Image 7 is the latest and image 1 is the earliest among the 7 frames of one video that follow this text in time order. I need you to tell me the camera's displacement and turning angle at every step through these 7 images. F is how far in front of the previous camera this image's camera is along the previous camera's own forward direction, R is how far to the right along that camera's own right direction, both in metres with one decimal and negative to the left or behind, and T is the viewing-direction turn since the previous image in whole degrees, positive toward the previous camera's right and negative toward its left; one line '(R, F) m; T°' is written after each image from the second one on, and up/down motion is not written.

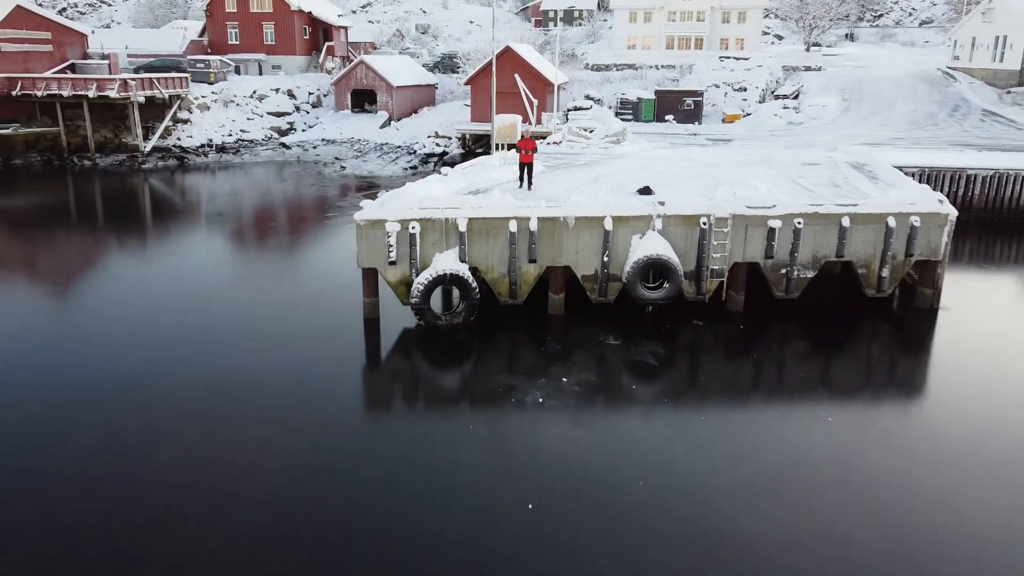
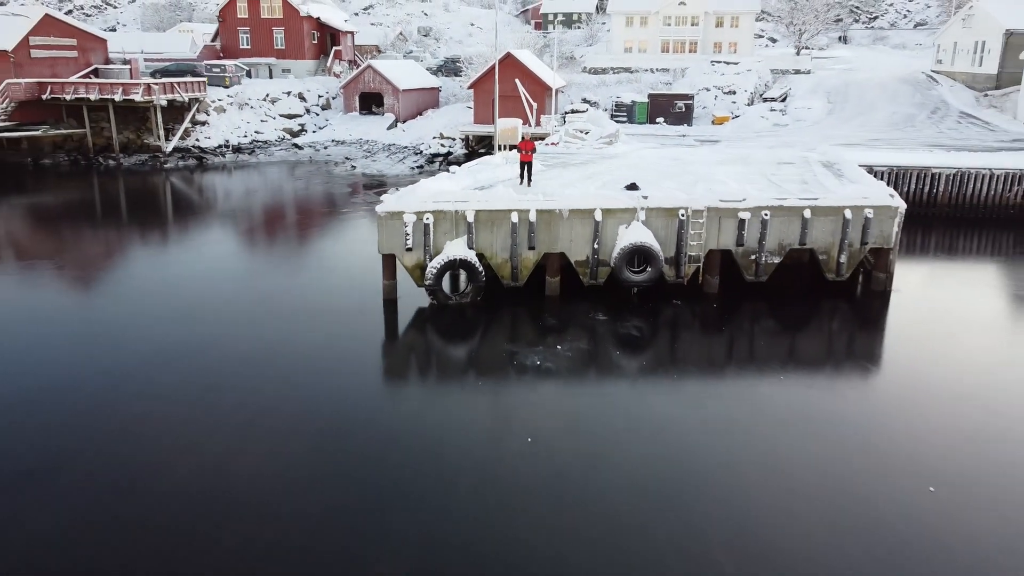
(0.0, -1.1) m; 0°
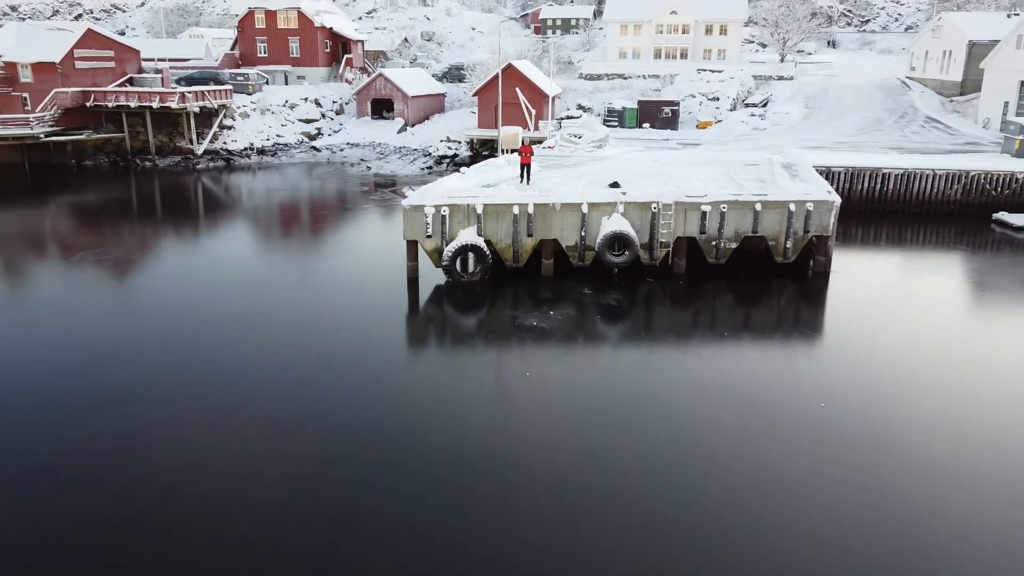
(0.0, -1.9) m; 0°
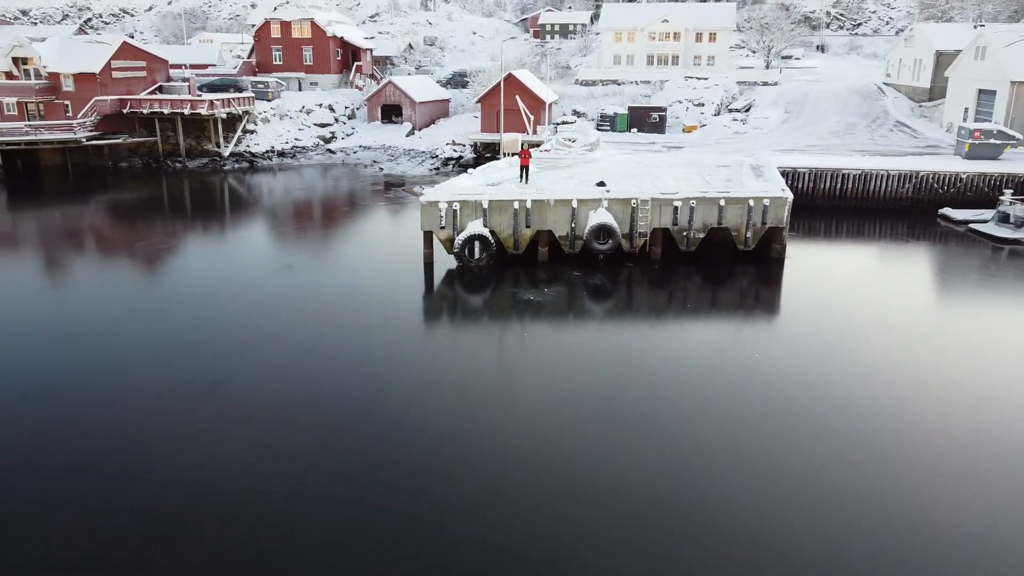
(0.0, -1.9) m; 0°
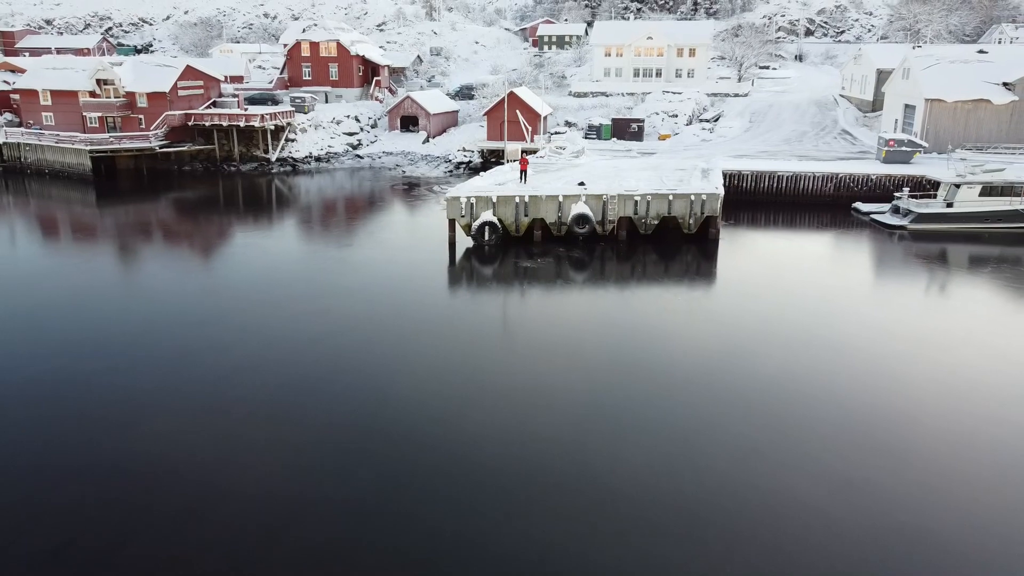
(-0.1, -4.3) m; 0°
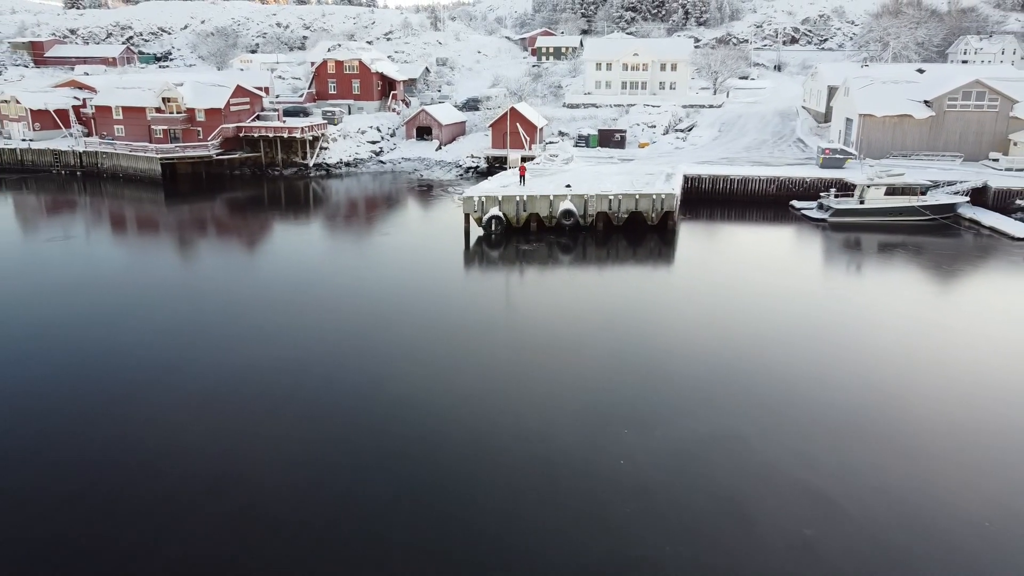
(-0.1, -4.8) m; 0°
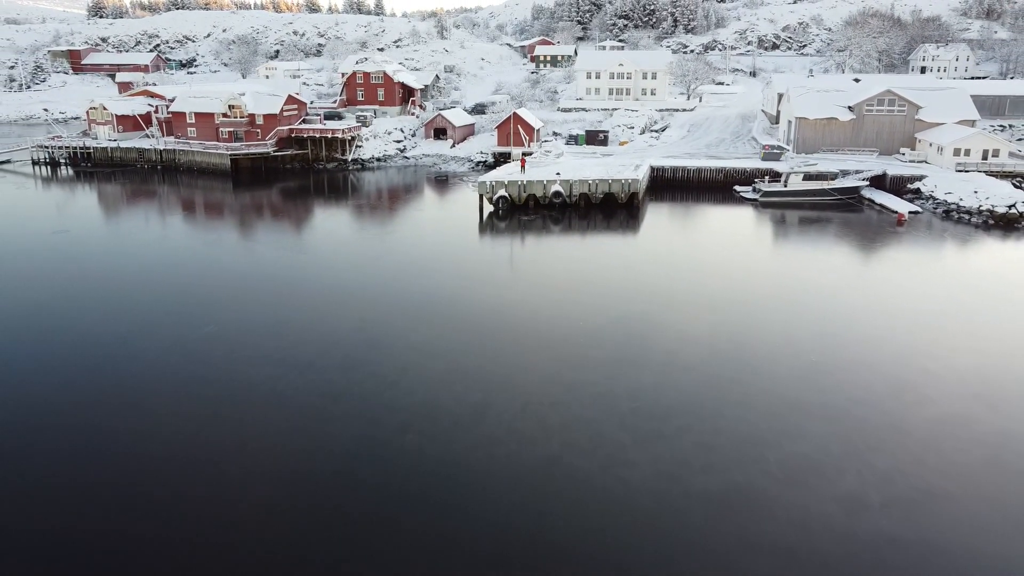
(-0.1, -6.9) m; 0°
